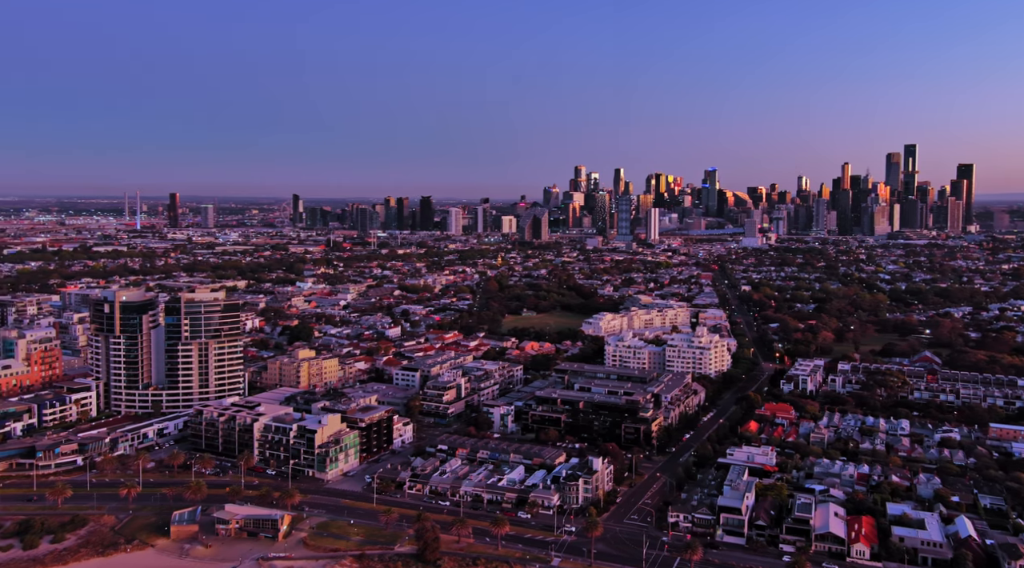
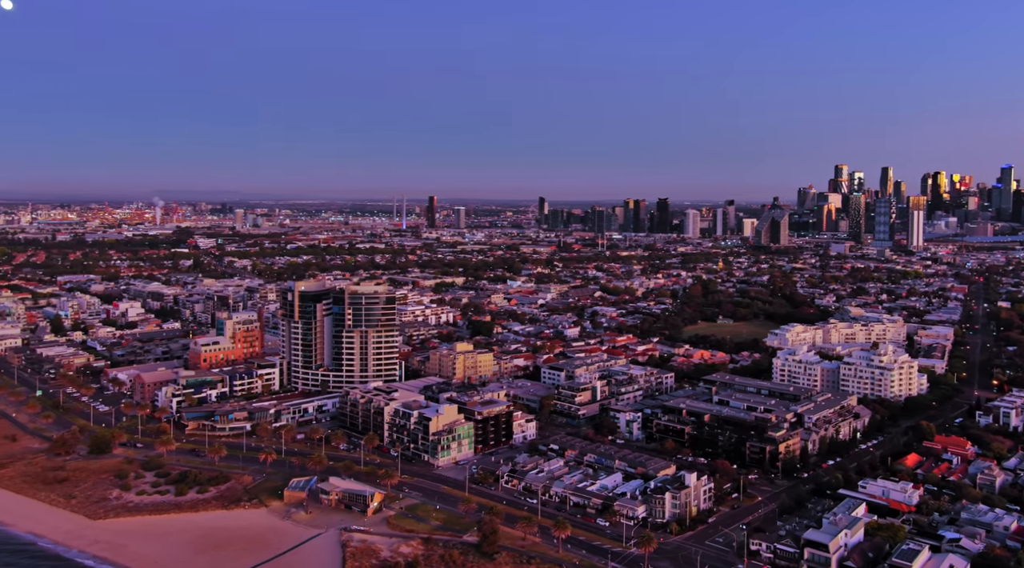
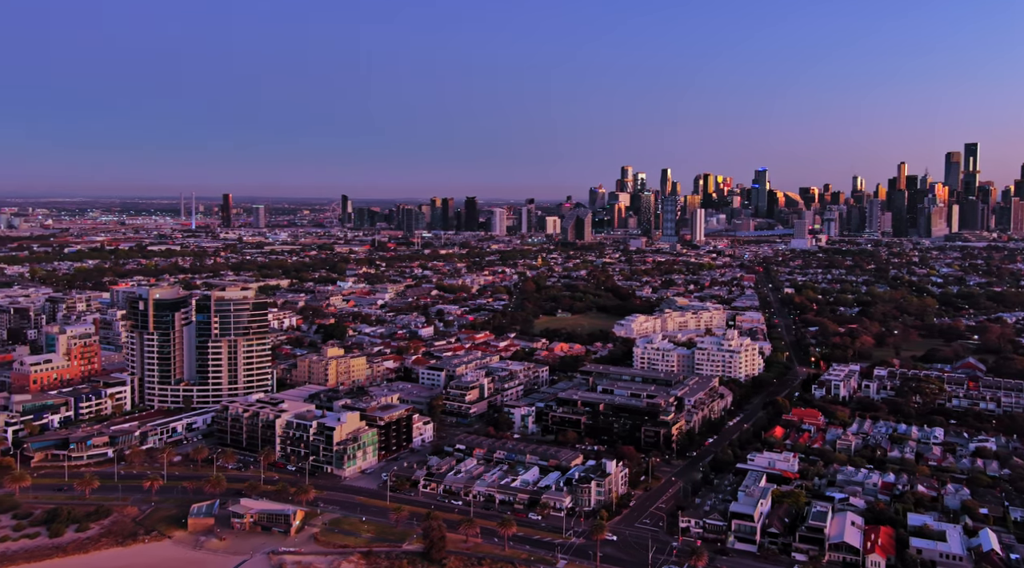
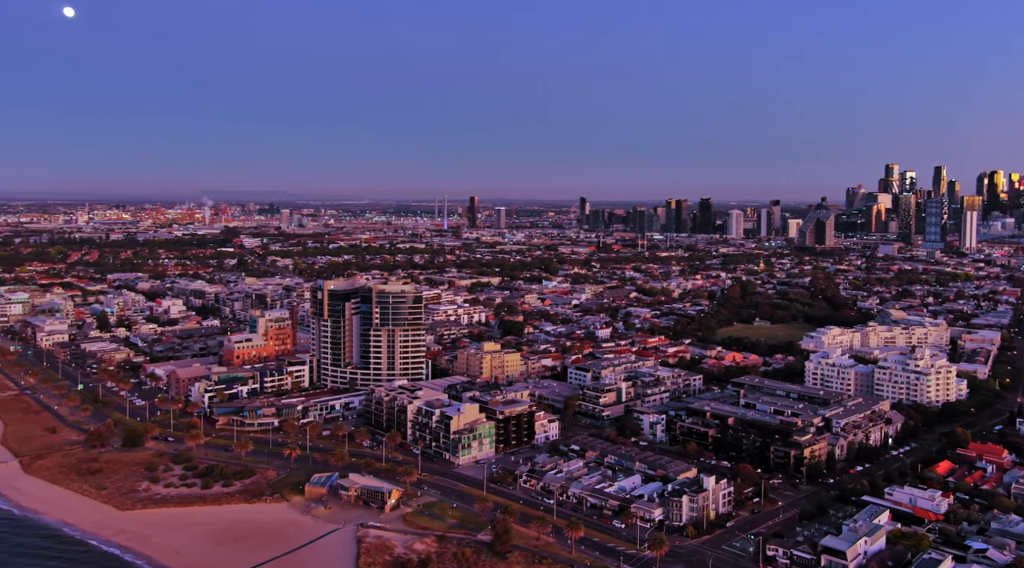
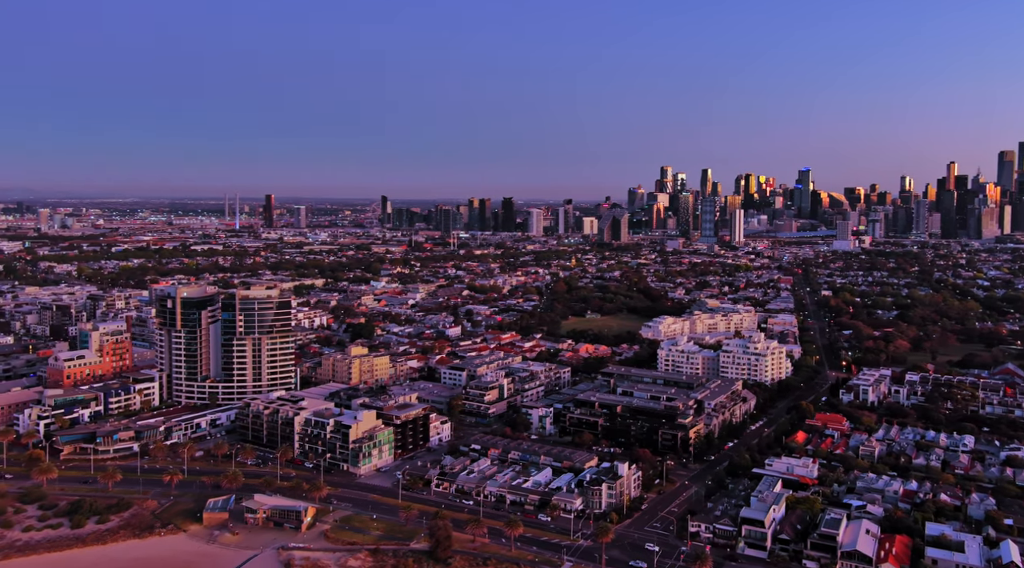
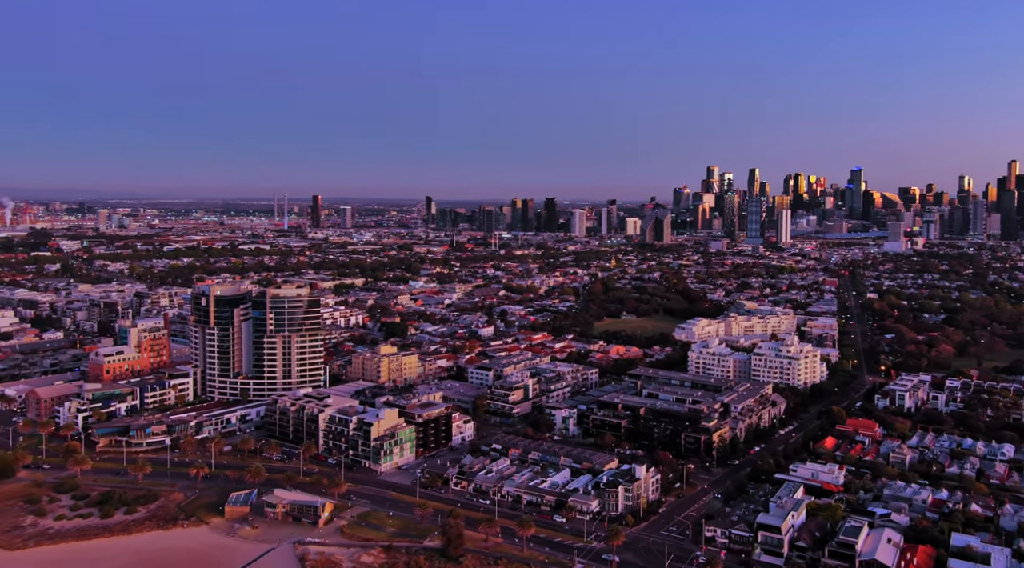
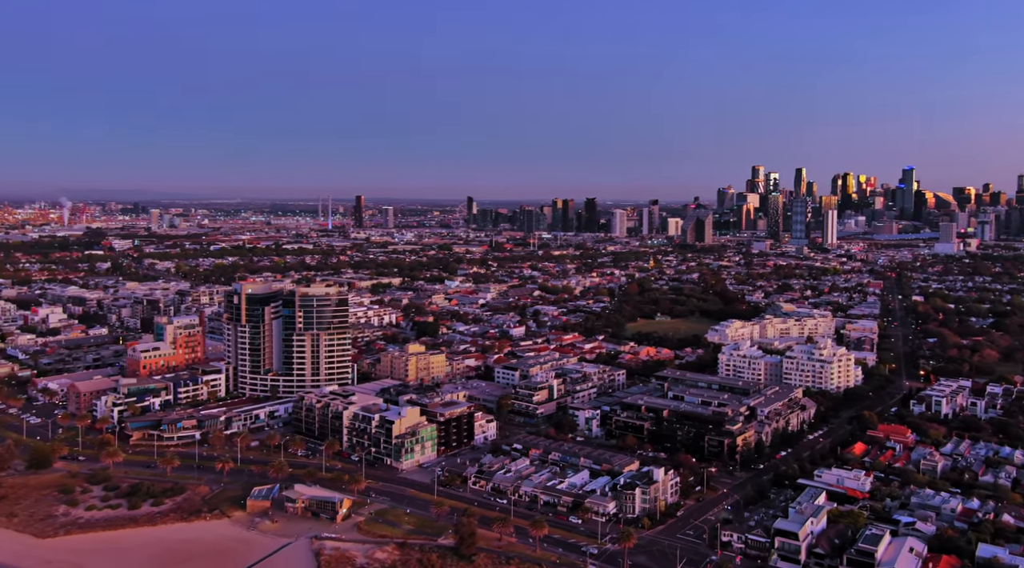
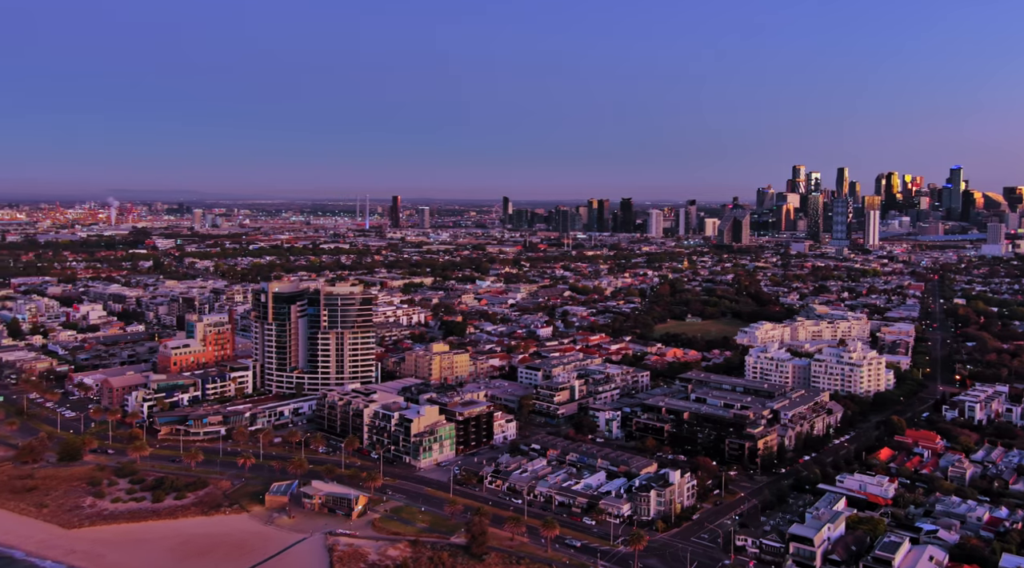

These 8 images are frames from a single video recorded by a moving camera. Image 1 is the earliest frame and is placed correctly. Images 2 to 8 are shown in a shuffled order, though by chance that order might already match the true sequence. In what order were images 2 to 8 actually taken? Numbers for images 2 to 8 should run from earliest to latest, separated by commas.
3, 5, 6, 7, 8, 2, 4
